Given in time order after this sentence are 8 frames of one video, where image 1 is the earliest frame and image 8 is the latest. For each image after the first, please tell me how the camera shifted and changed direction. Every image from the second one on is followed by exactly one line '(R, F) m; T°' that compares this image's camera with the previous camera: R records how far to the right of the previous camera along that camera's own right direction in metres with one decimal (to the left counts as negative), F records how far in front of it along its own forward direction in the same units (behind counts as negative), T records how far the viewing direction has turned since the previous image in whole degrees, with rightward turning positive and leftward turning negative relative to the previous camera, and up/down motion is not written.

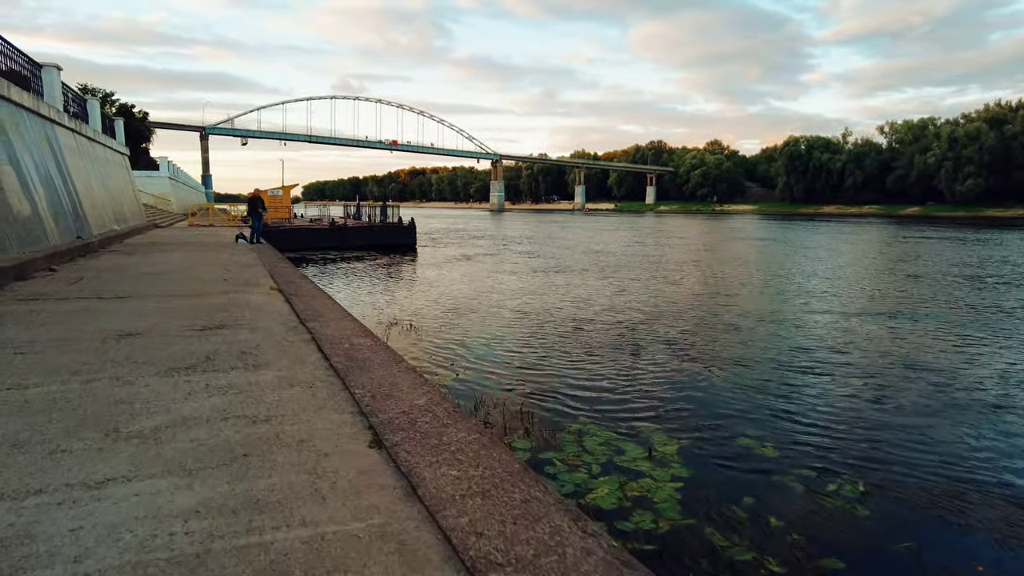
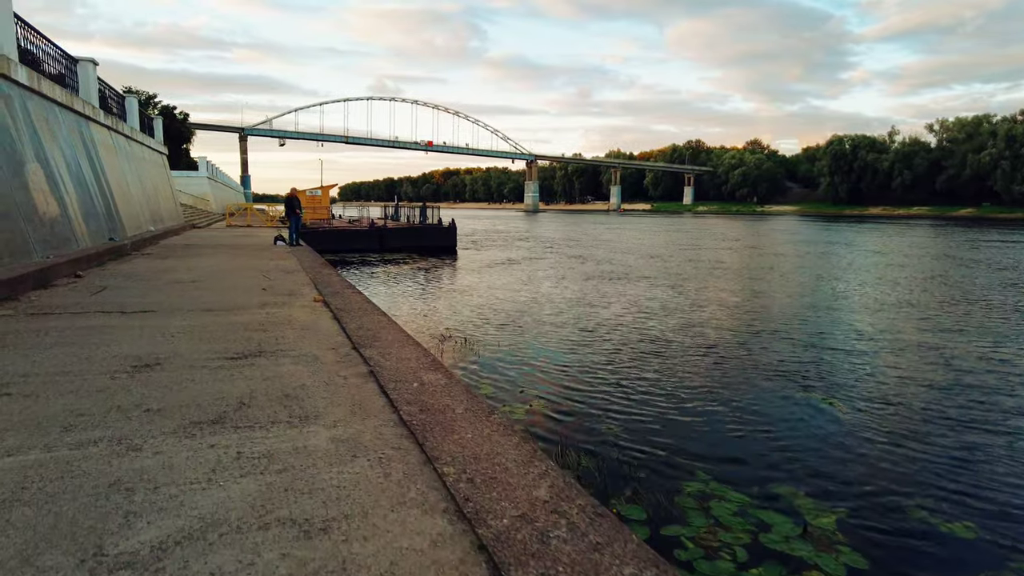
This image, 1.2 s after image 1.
(-0.5, +1.1) m; -3°
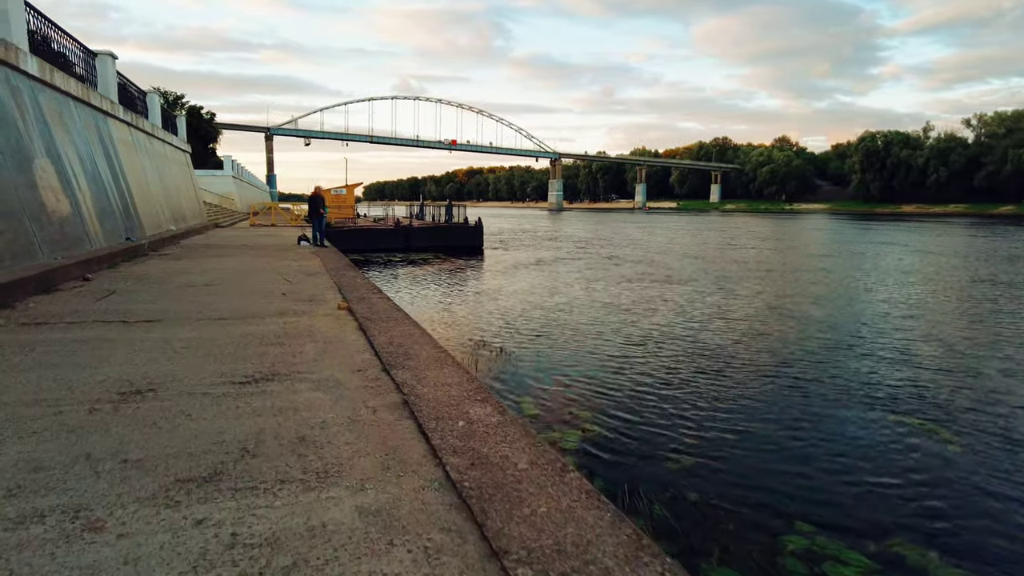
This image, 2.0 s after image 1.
(-0.2, +0.8) m; -2°
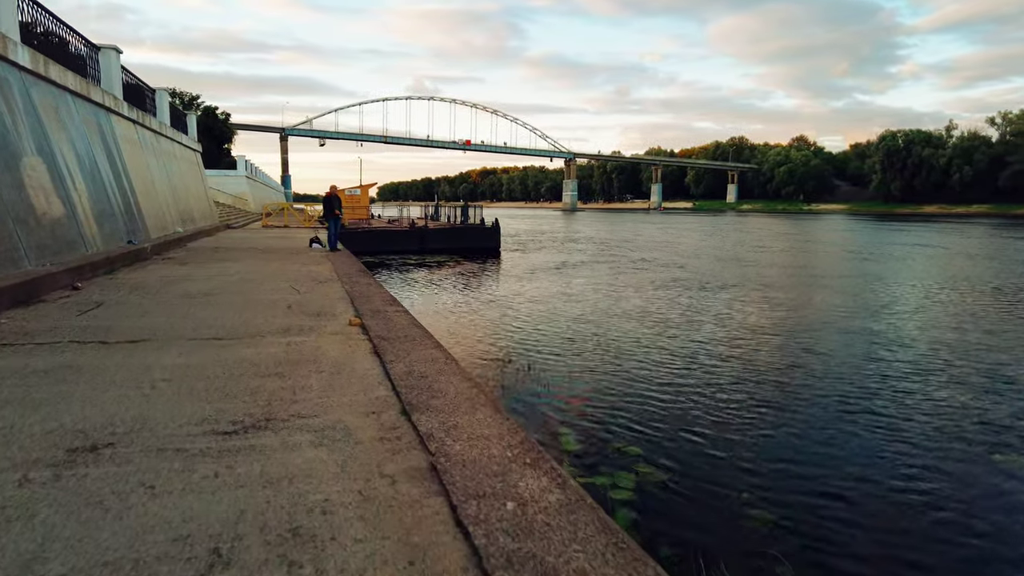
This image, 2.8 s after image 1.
(-0.2, +0.8) m; -1°
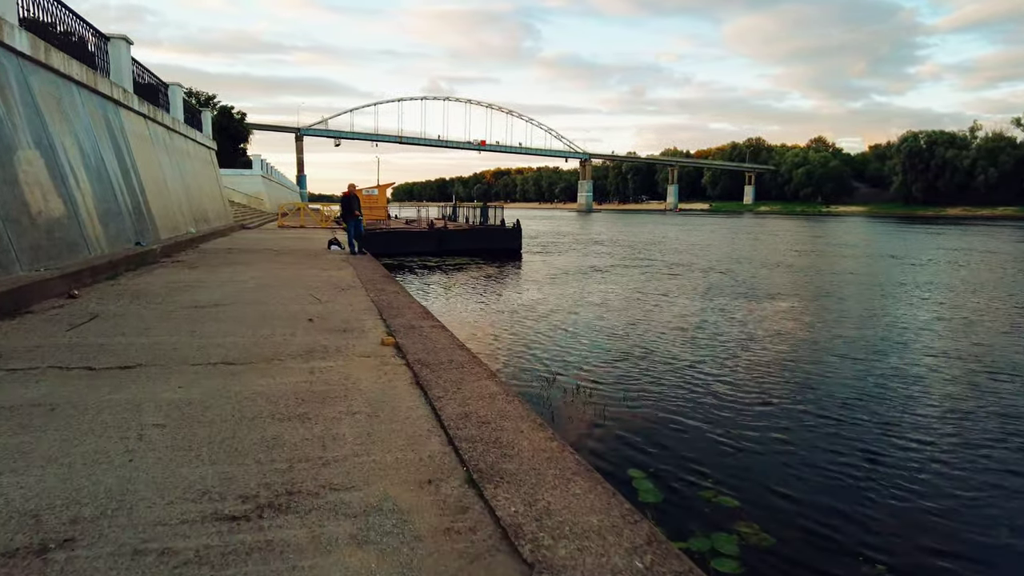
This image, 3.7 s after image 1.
(-0.4, +0.9) m; -1°
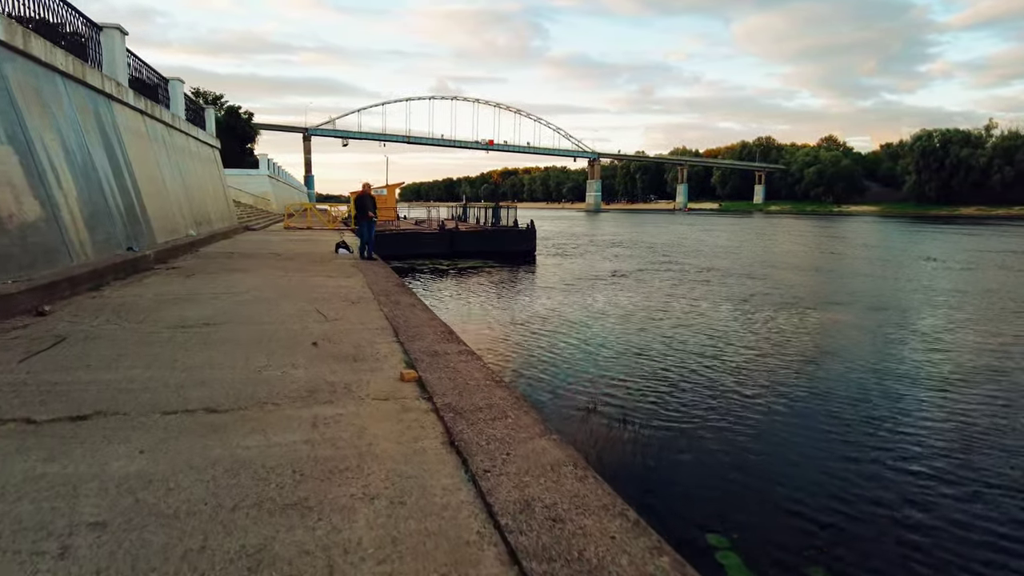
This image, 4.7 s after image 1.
(-0.3, +0.9) m; -1°
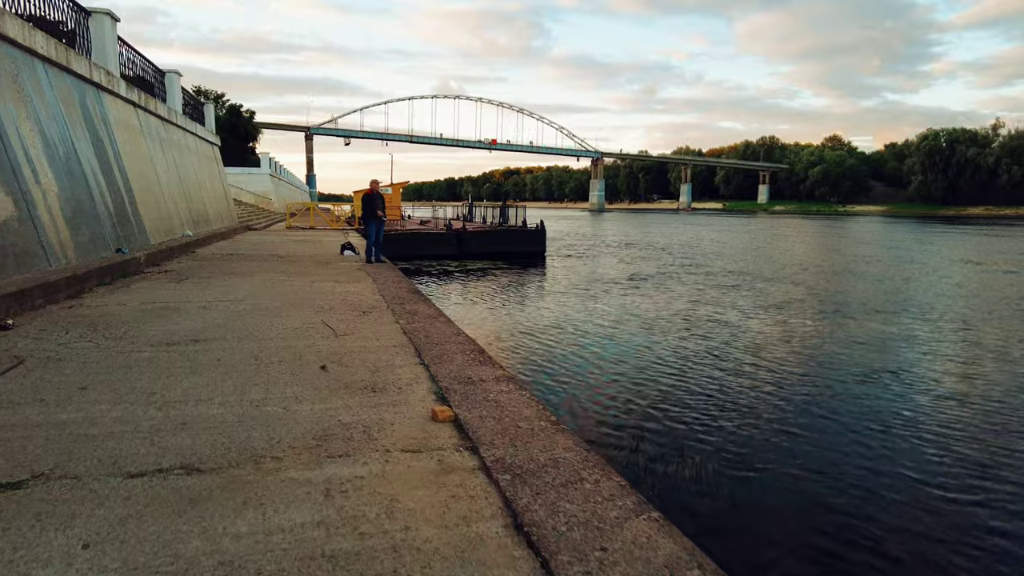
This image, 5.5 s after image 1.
(-0.3, +0.8) m; 0°
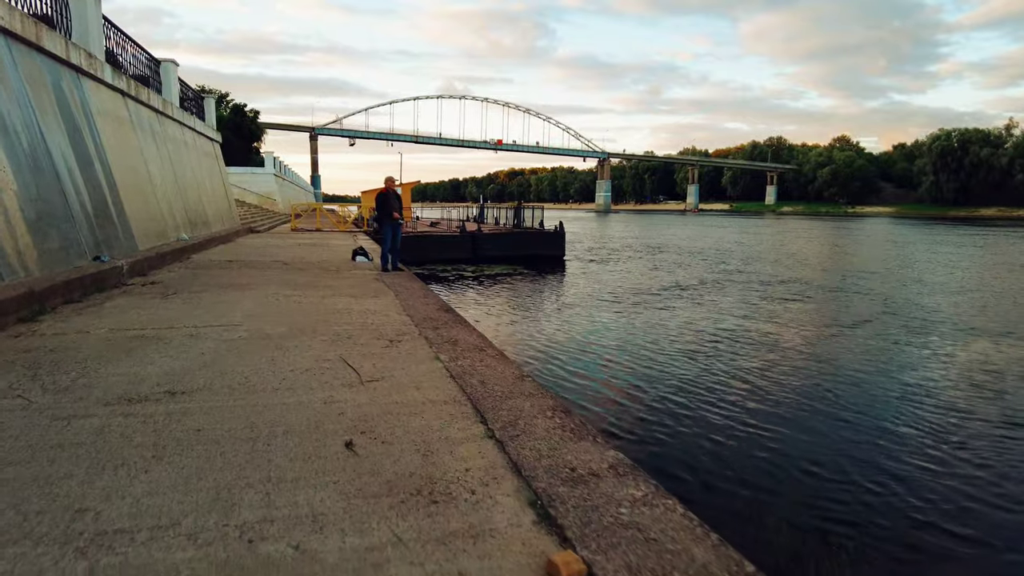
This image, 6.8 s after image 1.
(-0.5, +1.4) m; 0°
